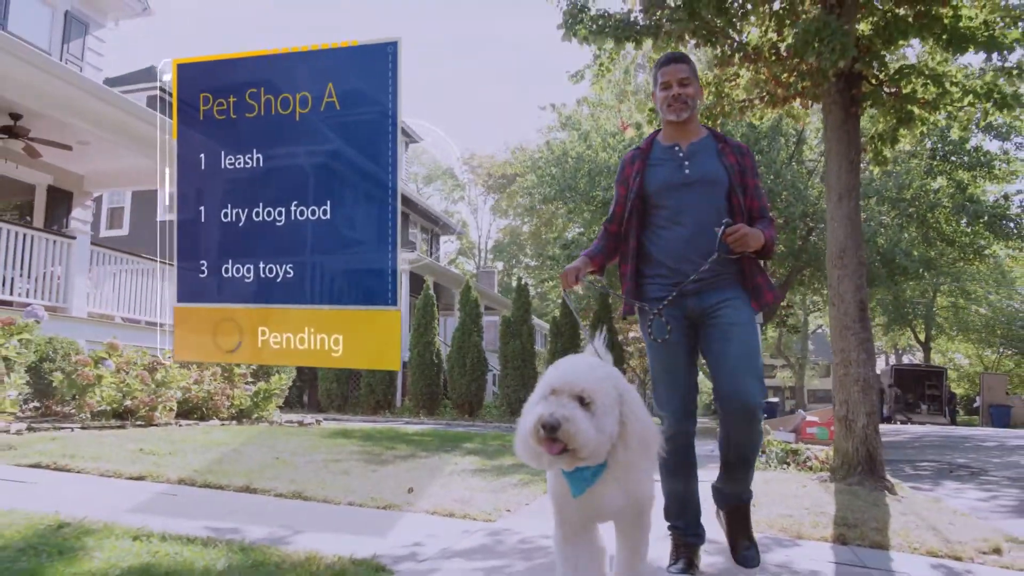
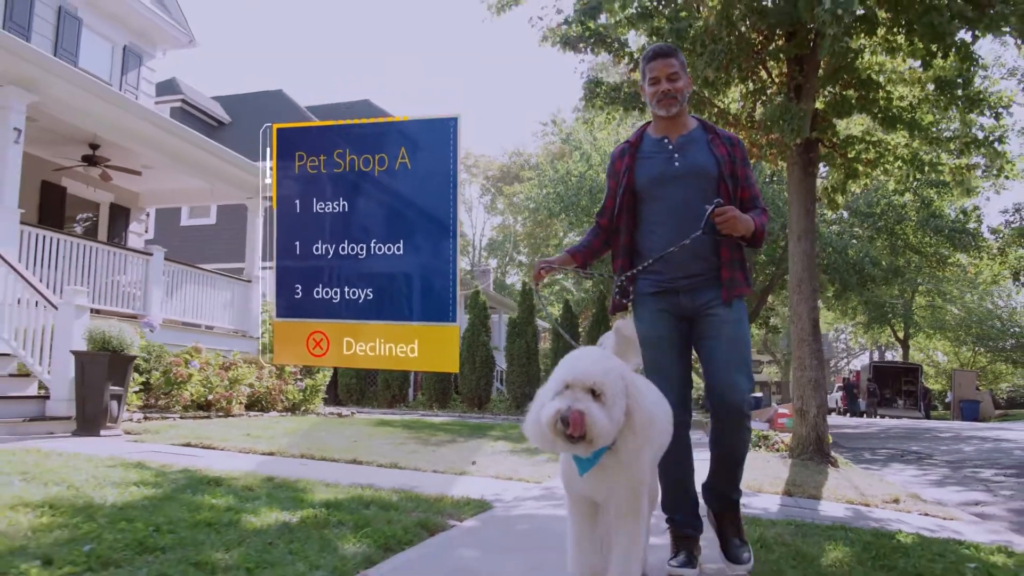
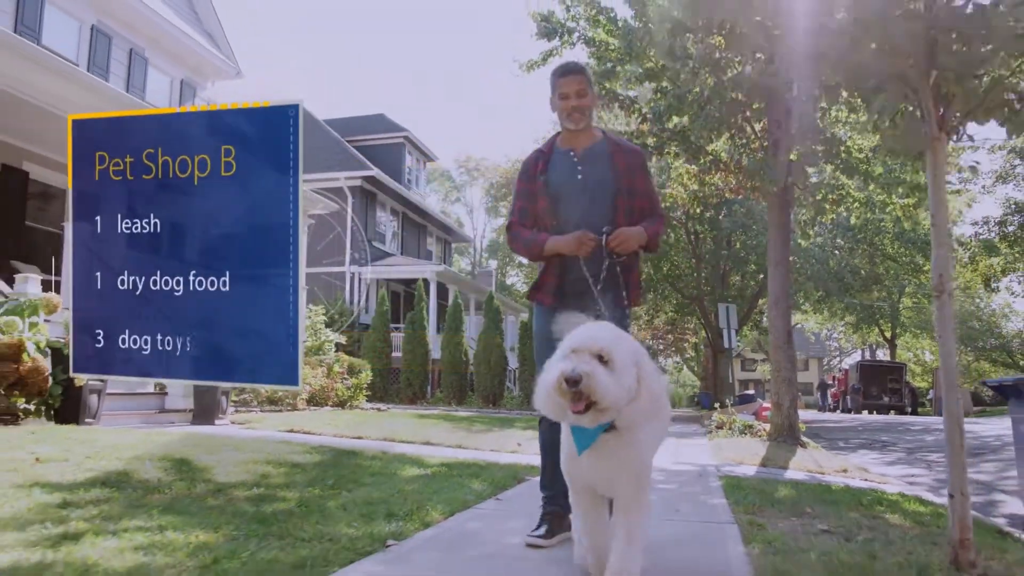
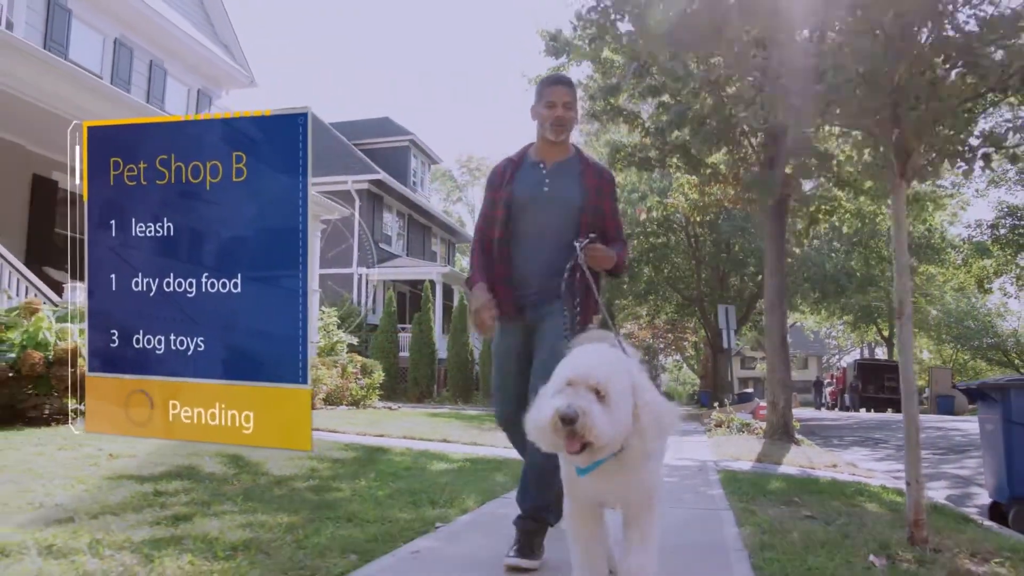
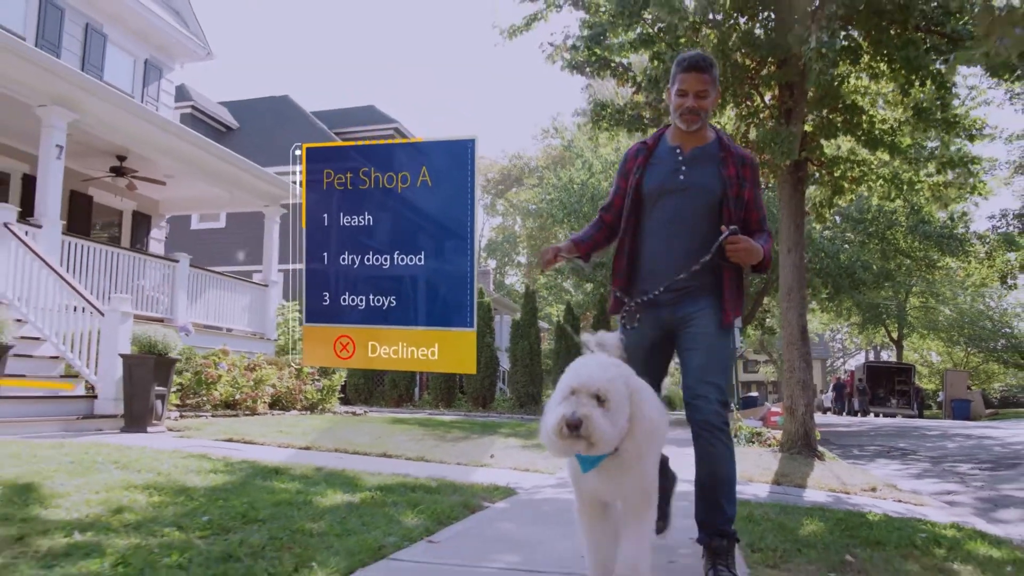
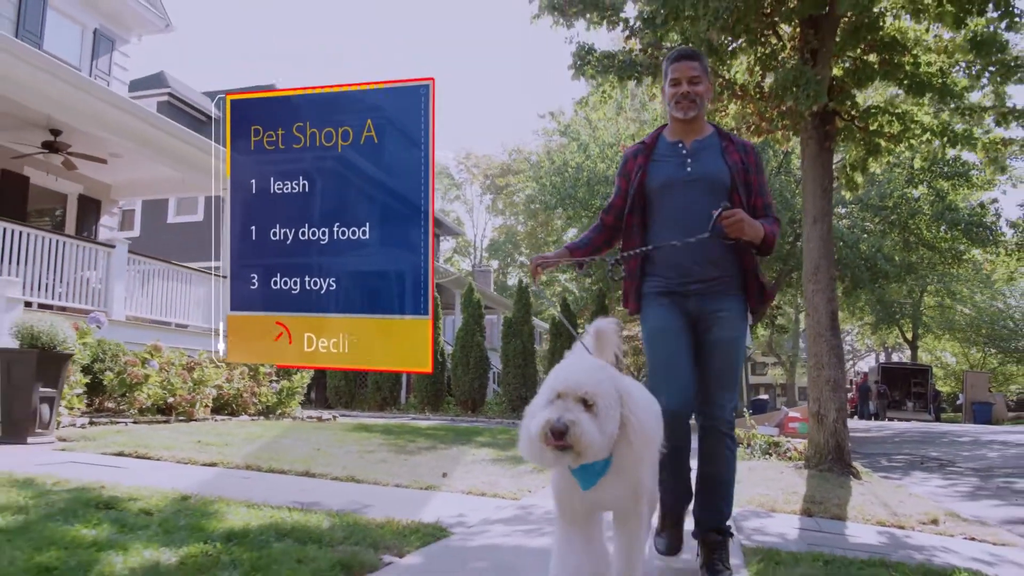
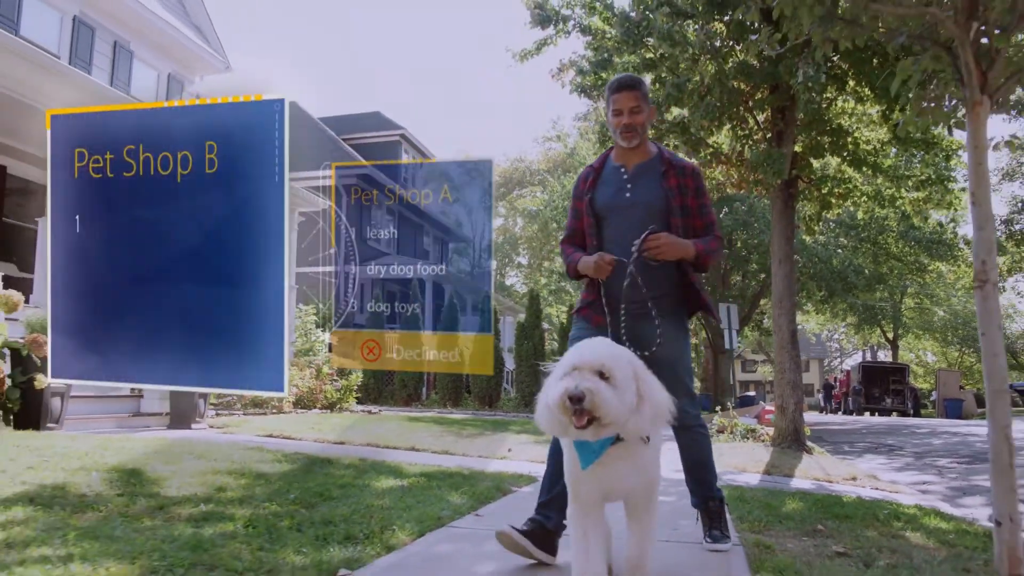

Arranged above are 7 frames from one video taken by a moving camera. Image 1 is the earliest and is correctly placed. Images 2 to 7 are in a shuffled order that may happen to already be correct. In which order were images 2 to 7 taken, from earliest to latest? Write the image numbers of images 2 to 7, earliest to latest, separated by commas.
6, 2, 5, 7, 3, 4
